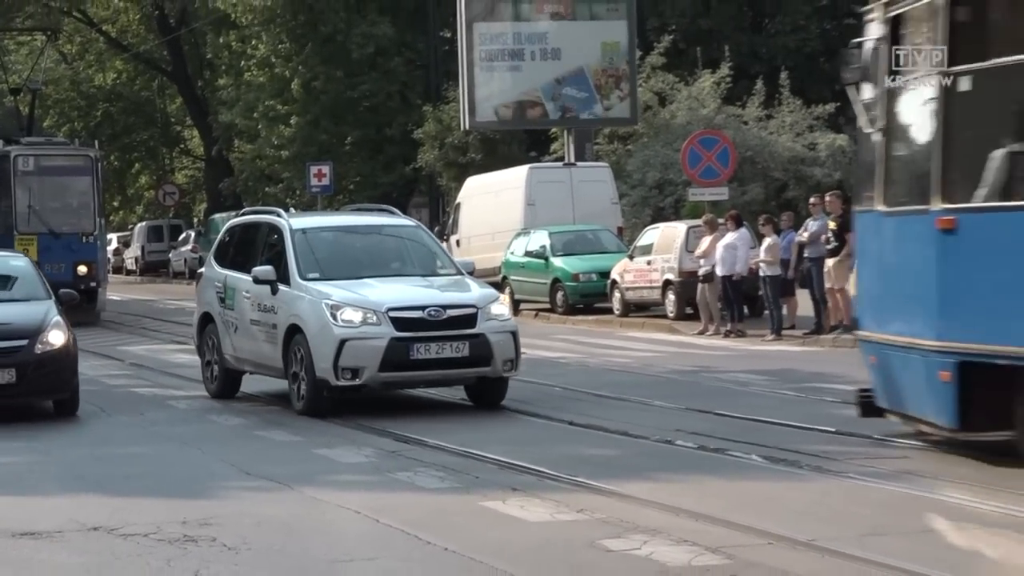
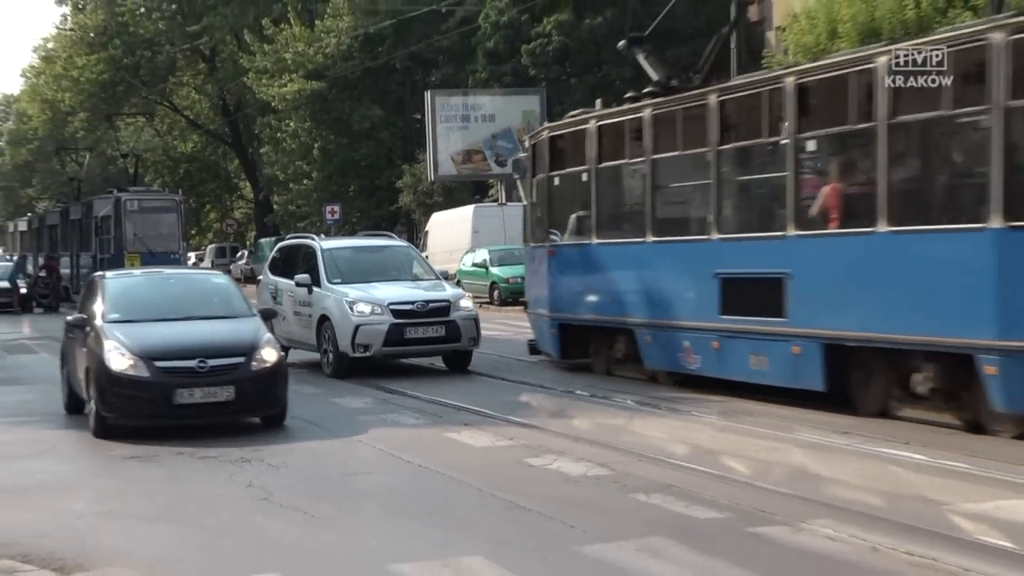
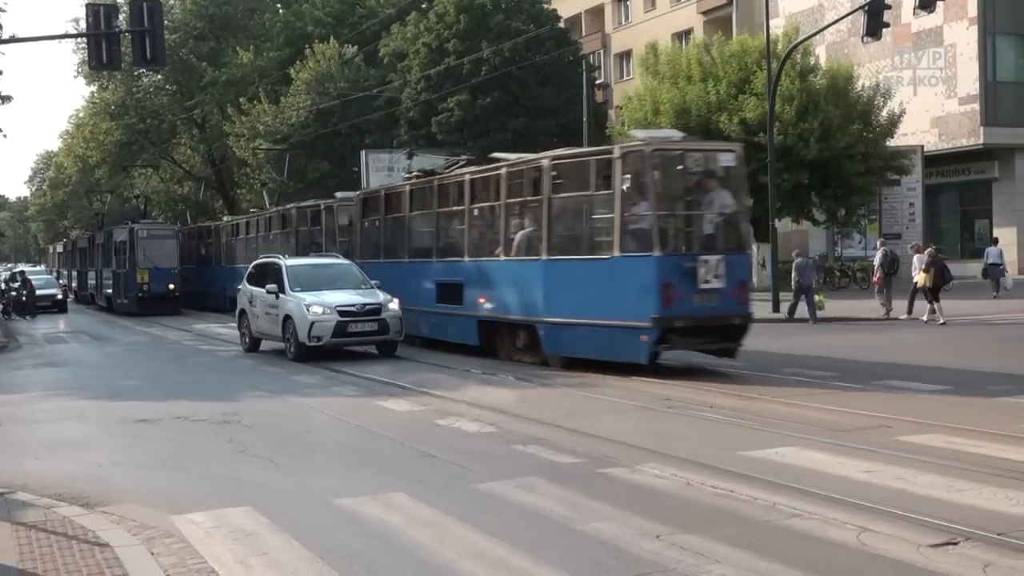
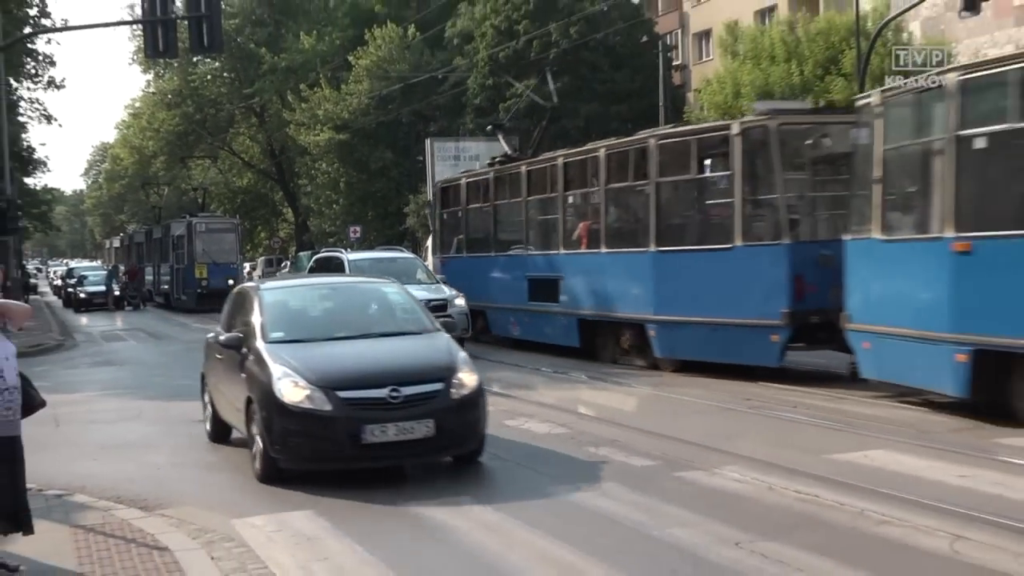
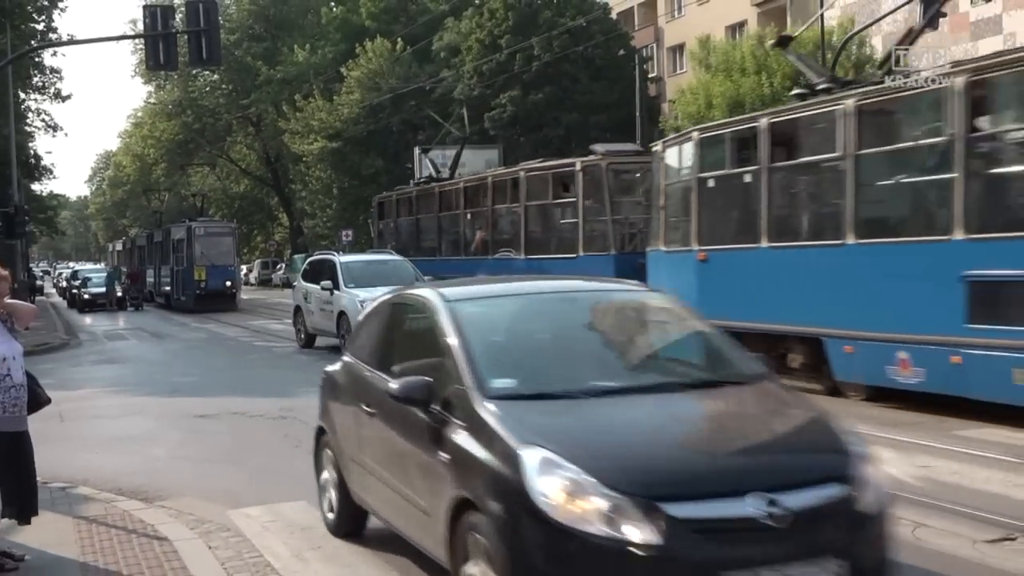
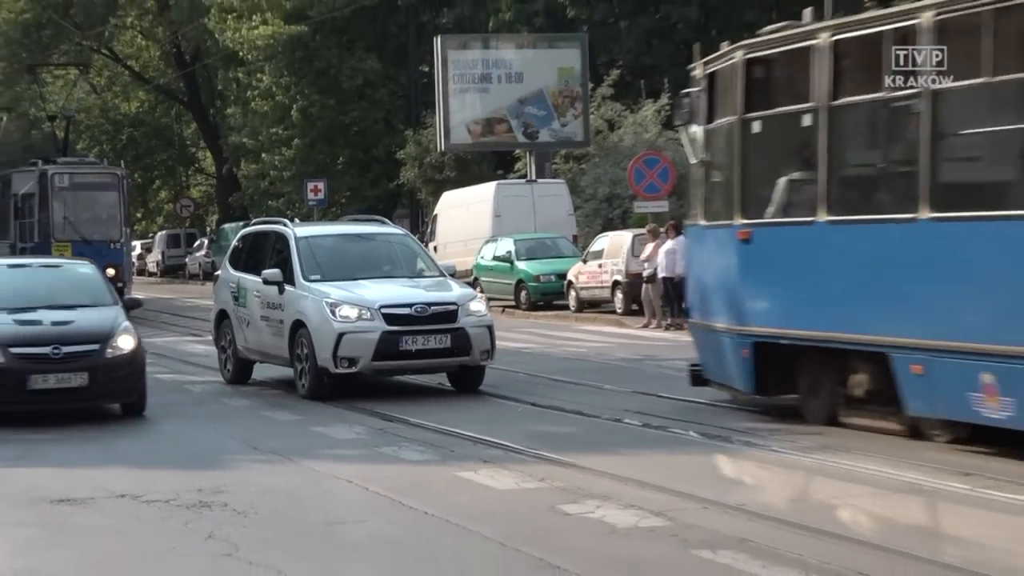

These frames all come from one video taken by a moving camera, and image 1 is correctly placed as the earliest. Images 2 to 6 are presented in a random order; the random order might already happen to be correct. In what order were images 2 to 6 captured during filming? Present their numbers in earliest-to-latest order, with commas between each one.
6, 2, 4, 5, 3
